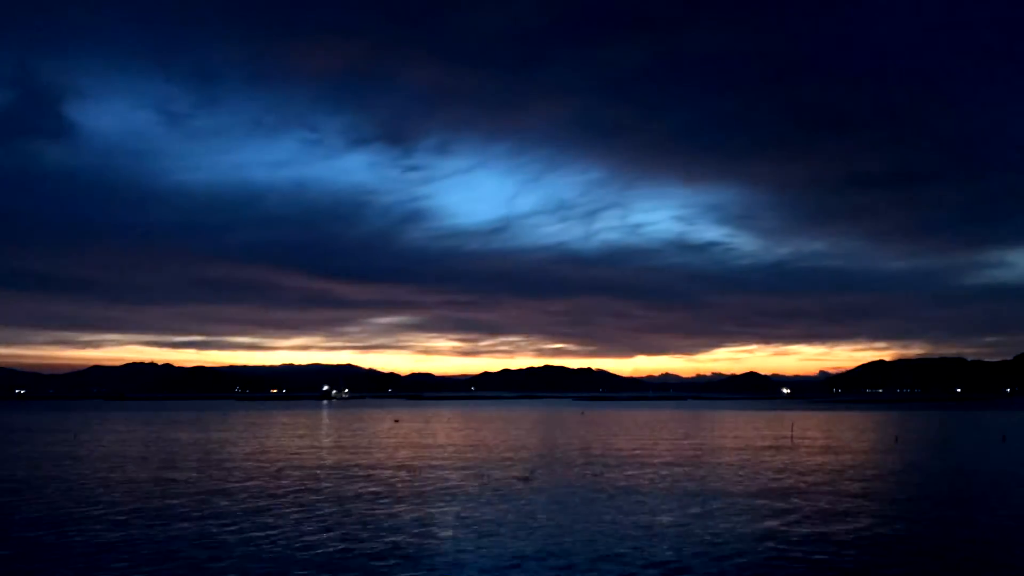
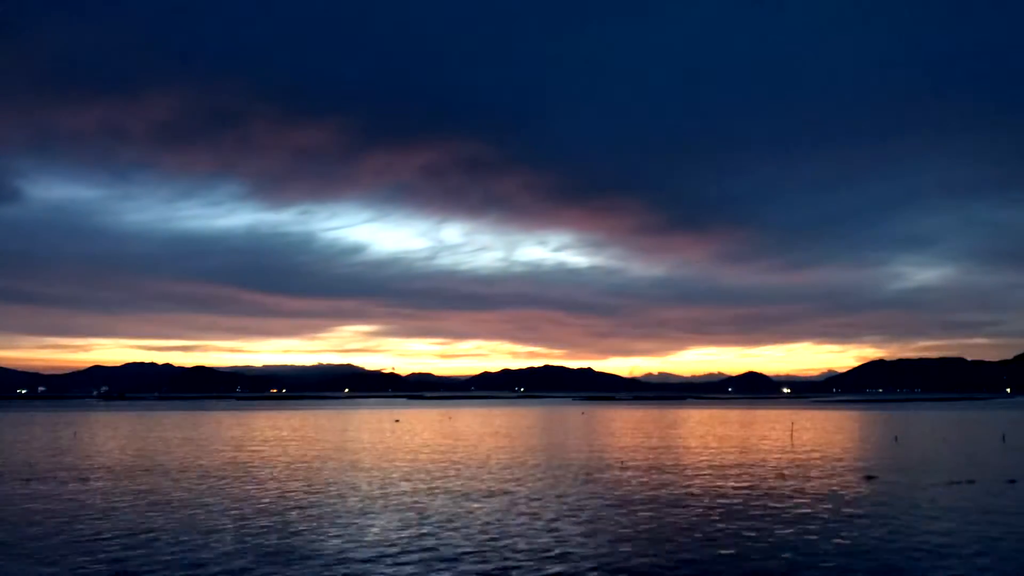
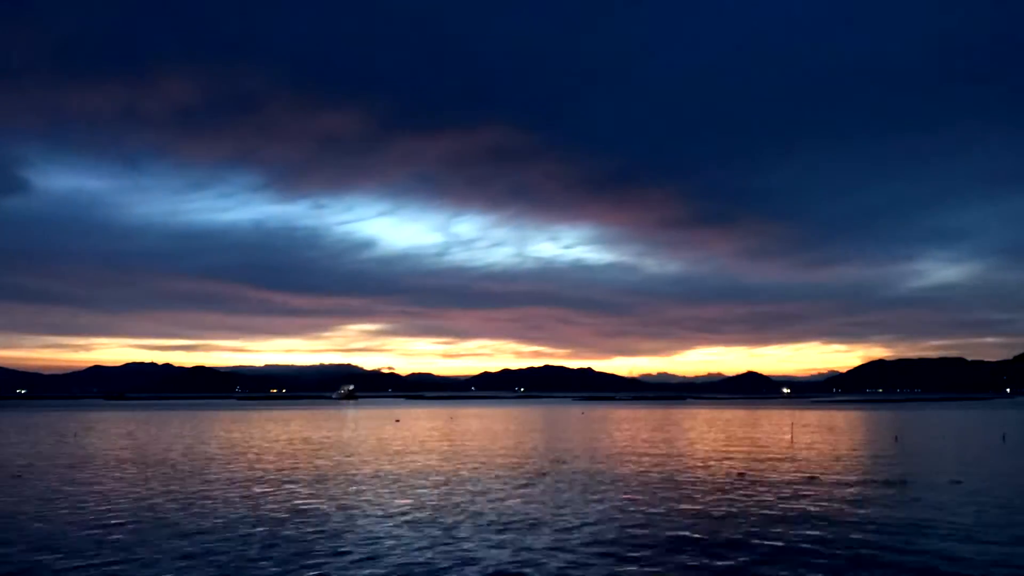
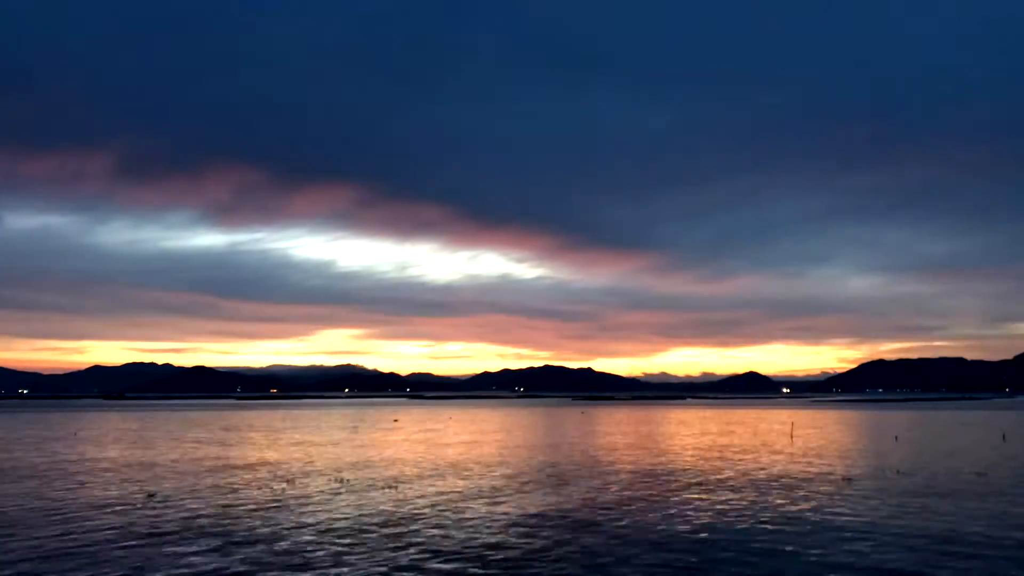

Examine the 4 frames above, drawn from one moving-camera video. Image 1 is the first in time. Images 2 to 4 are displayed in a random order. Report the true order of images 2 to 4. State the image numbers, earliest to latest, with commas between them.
3, 2, 4
